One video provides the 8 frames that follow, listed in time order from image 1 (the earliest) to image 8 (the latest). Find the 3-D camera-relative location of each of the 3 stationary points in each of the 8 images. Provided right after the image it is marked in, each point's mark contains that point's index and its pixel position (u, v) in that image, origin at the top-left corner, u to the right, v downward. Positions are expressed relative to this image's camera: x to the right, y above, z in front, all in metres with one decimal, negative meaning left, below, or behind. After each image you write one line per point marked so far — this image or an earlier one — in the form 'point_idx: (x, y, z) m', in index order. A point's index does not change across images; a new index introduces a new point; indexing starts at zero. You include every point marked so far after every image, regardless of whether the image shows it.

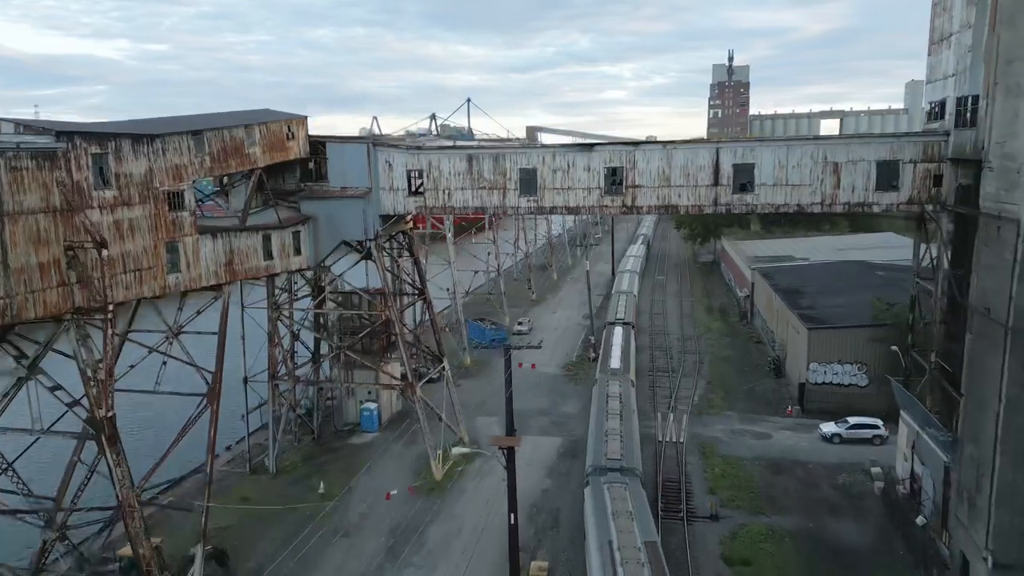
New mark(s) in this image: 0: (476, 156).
0: (-0.5, +2.0, +10.8) m
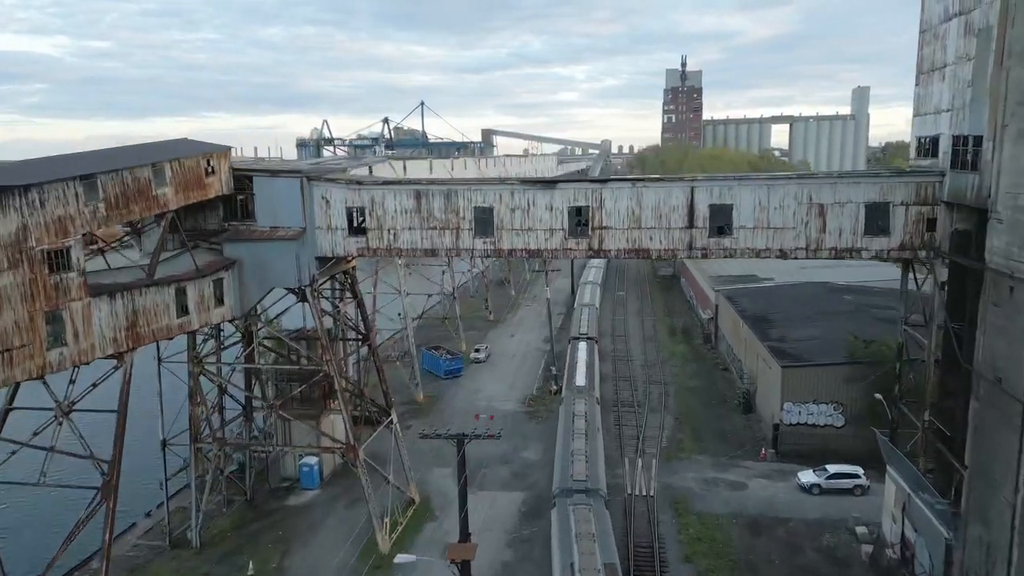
0: (-1.2, +1.3, +9.6) m
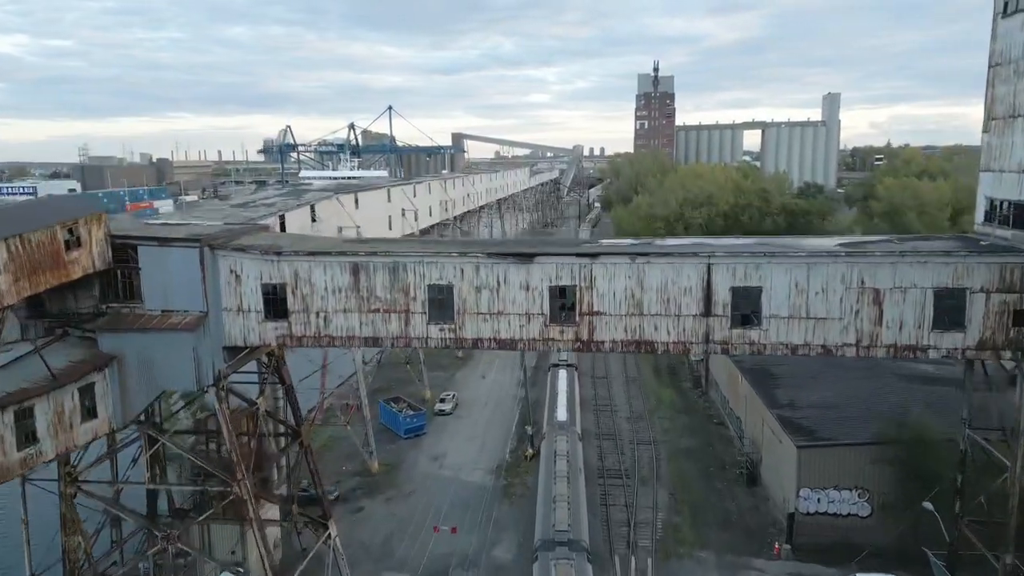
0: (-1.5, +0.2, +7.4) m
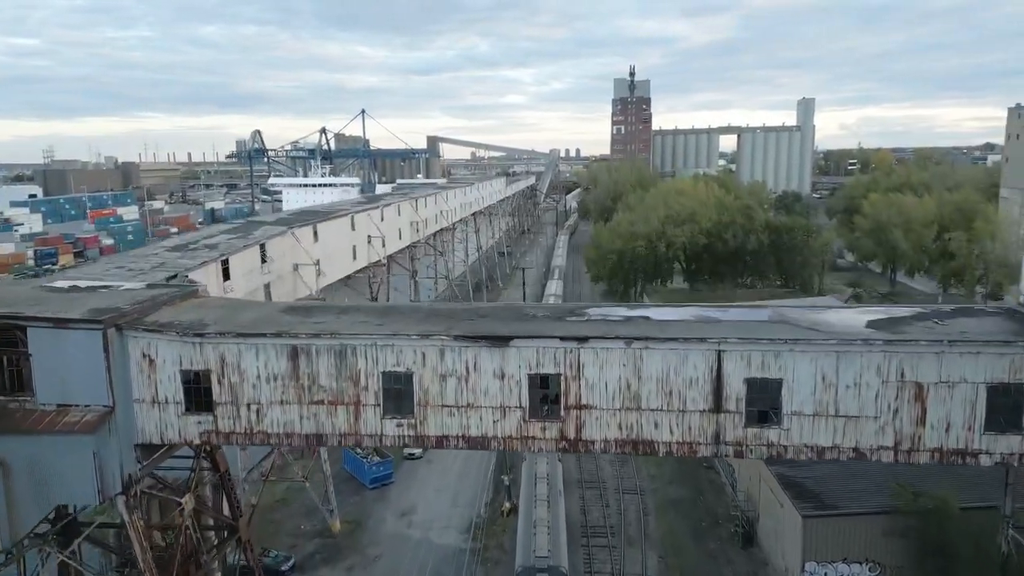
0: (-1.8, -0.5, +6.2) m
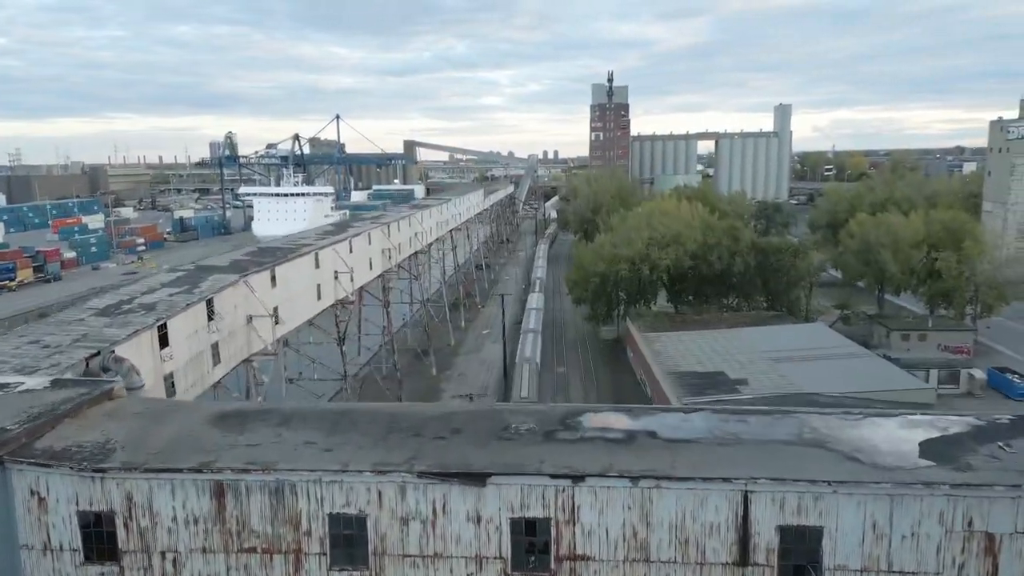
0: (-2.0, -1.4, +5.0) m
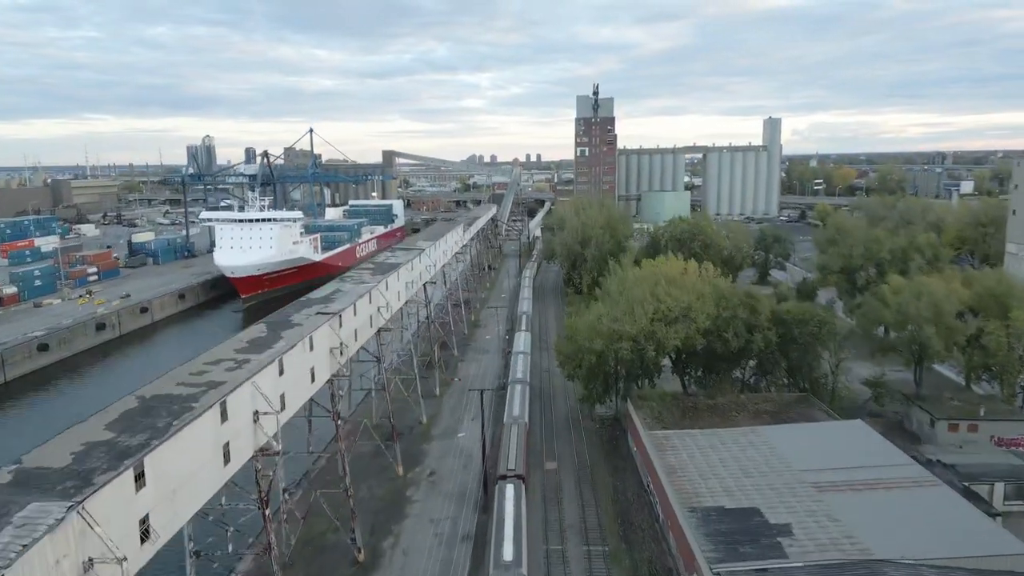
0: (-2.0, -3.8, +1.0) m
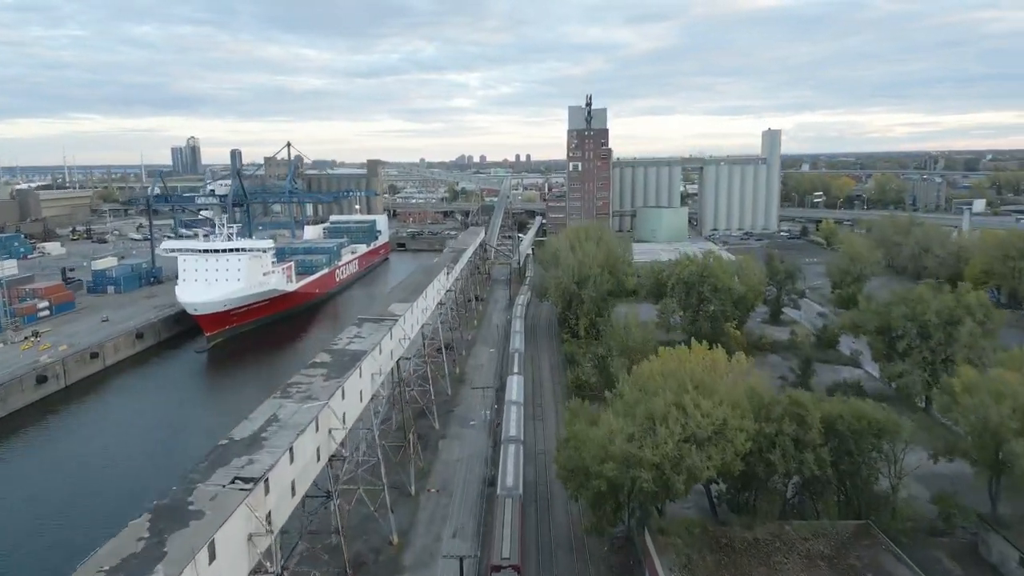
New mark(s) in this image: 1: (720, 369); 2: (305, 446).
0: (-2.0, -6.5, -3.4) m
1: (+5.6, -2.1, +19.5) m
2: (-4.3, -3.3, +14.6) m
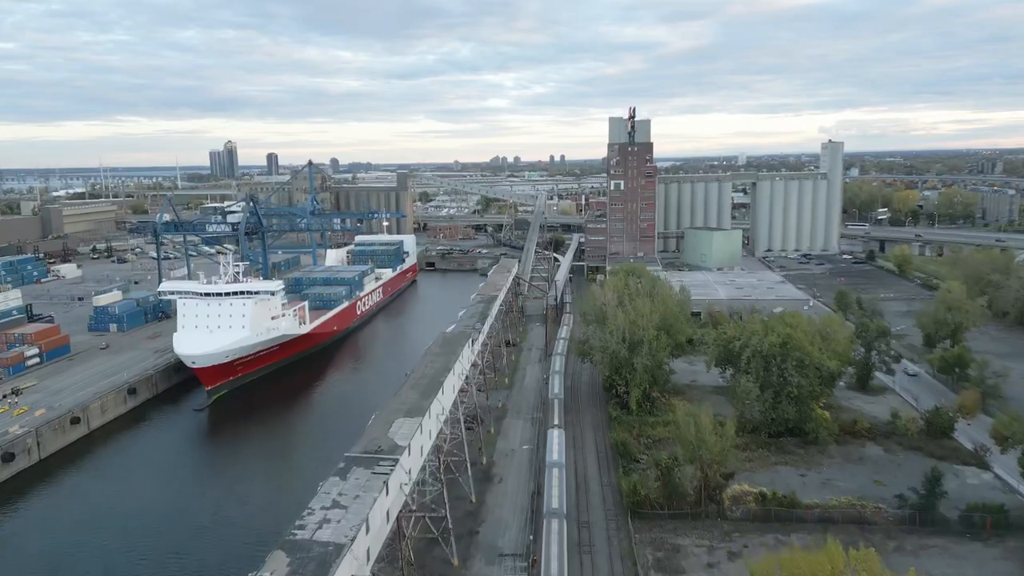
0: (-2.3, -9.8, -9.9) m
1: (+6.4, -5.4, +12.6) m
2: (-3.7, -6.5, +8.2) m
